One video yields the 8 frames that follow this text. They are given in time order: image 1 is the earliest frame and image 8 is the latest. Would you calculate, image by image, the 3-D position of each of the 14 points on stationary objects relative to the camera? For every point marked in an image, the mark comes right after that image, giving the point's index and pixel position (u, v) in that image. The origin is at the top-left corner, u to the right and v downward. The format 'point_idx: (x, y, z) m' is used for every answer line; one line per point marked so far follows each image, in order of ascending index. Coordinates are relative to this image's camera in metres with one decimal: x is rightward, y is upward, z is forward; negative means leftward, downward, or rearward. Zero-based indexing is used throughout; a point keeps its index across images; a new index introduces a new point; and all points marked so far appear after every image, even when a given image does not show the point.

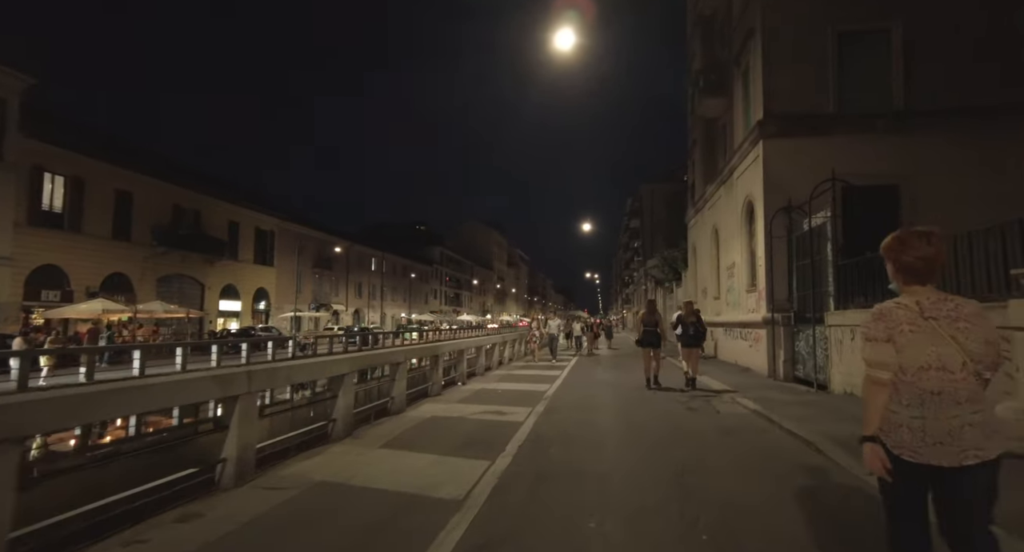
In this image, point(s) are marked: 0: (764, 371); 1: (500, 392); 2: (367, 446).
0: (+7.8, -3.0, +15.3) m
1: (-0.2, -3.0, +12.8) m
2: (-2.2, -2.5, +7.3) m
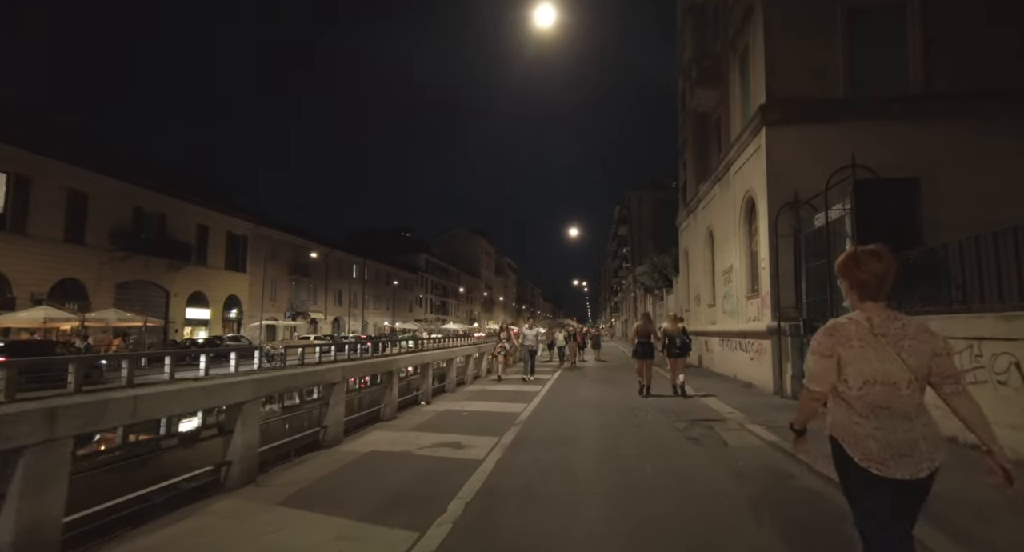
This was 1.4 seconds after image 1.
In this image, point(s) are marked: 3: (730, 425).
0: (+7.1, -3.1, +13.7) m
1: (-0.9, -3.1, +11.0) m
2: (-2.7, -2.5, +5.4) m
3: (+4.0, -2.8, +9.2) m
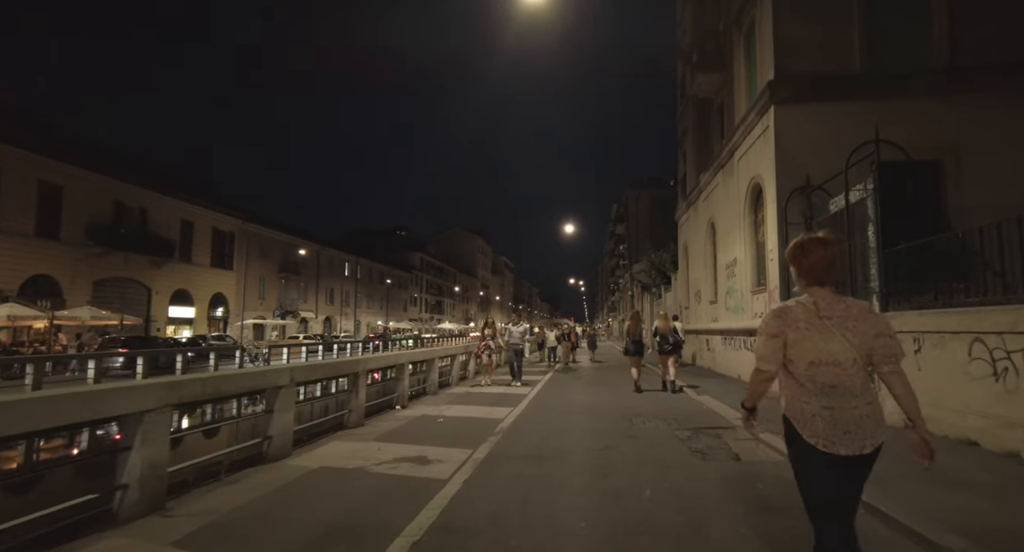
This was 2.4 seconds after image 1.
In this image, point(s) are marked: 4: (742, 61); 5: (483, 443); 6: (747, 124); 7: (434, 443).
0: (+6.7, -2.9, +12.5) m
1: (-1.3, -2.9, +9.8) m
2: (-3.0, -2.3, +4.2) m
3: (+3.7, -2.6, +8.1) m
4: (+7.1, +6.7, +15.4) m
5: (-0.4, -2.5, +7.6) m
6: (+6.8, +4.4, +14.3) m
7: (-1.2, -2.6, +7.8) m
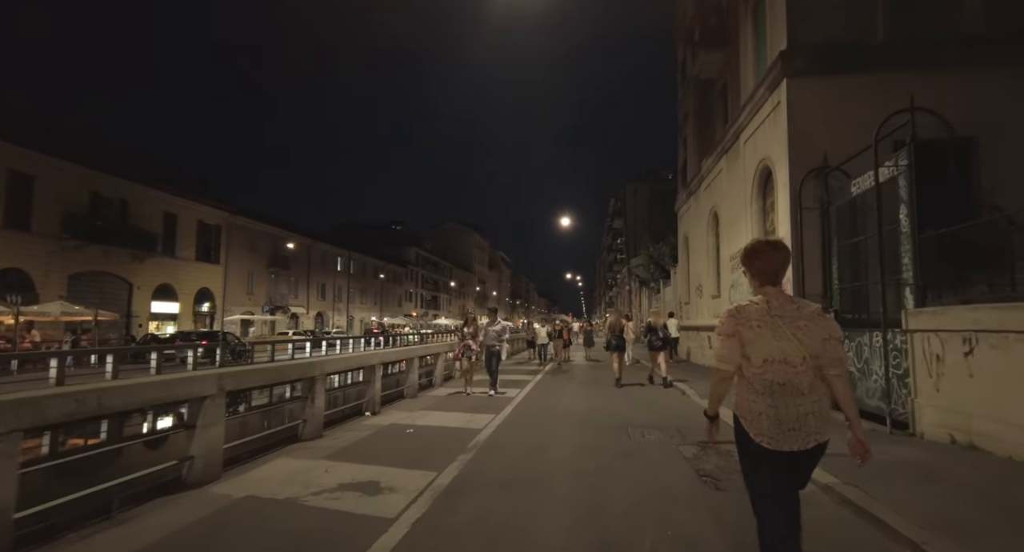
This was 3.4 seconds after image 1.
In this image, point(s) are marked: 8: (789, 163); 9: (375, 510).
0: (+6.3, -2.7, +11.4) m
1: (-1.6, -2.7, +8.7) m
2: (-3.4, -2.1, +3.1) m
3: (+3.4, -2.4, +6.9) m
4: (+6.8, +6.9, +14.1) m
5: (-0.8, -2.4, +6.4) m
6: (+6.4, +4.6, +13.1) m
7: (-1.6, -2.5, +6.6) m
8: (+6.2, +2.6, +11.2) m
9: (-1.3, -2.3, +5.0) m
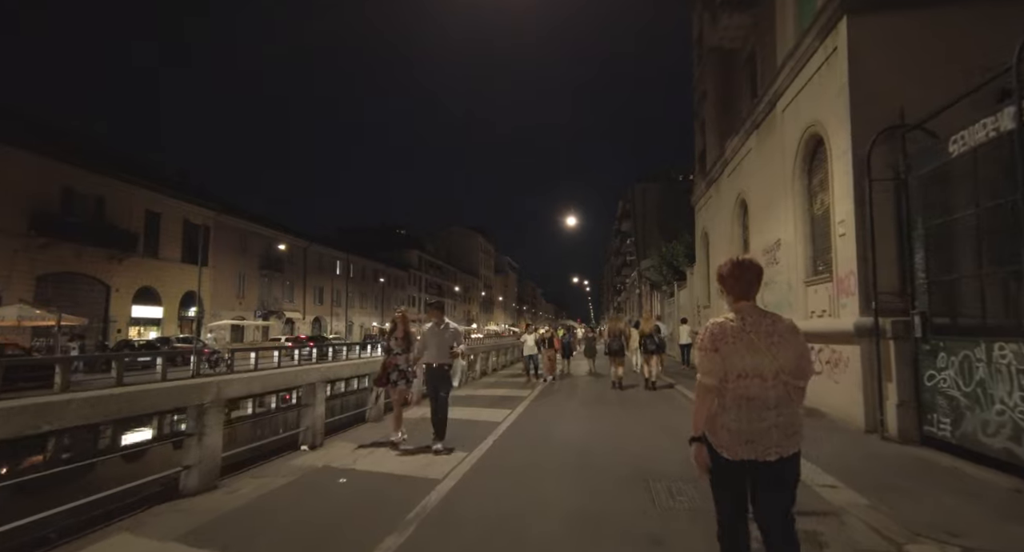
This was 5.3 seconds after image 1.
0: (+6.0, -2.6, +8.8) m
1: (-1.9, -2.5, +6.2) m
2: (-3.8, -1.9, +0.7) m
3: (+3.0, -2.2, +4.4) m
4: (+6.5, +7.0, +11.7) m
5: (-1.1, -2.2, +3.9) m
6: (+6.1, +4.7, +10.6) m
7: (-1.9, -2.3, +4.2) m
8: (+5.9, +2.7, +8.7) m
9: (-1.7, -2.1, +2.5) m
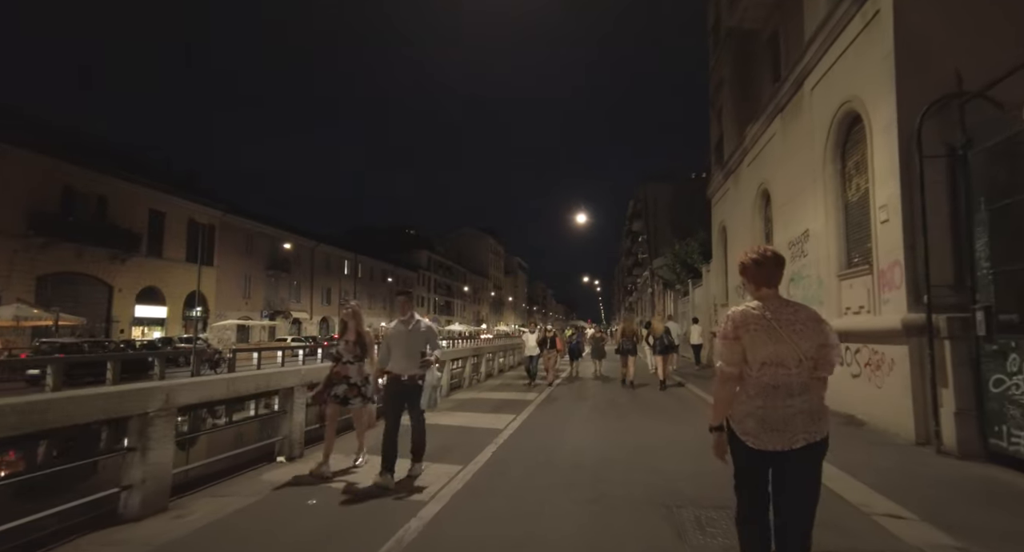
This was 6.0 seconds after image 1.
0: (+6.1, -2.5, +7.8) m
1: (-2.0, -2.4, +5.4) m
2: (-3.9, -1.8, -0.2) m
3: (+2.9, -2.1, +3.5) m
4: (+6.6, +7.1, +10.7) m
5: (-1.2, -2.1, +3.1) m
6: (+6.2, +4.8, +9.6) m
7: (-2.0, -2.1, +3.3) m
8: (+5.9, +2.8, +7.7) m
9: (-1.8, -2.0, +1.7) m
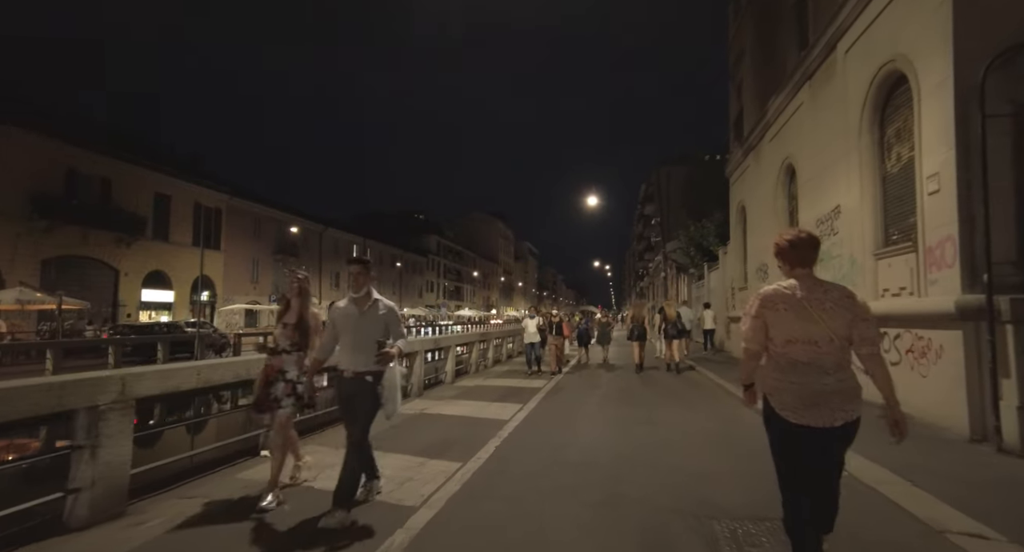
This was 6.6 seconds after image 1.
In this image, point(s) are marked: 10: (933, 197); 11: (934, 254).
0: (+6.2, -2.2, +7.0) m
1: (-1.9, -2.2, +4.7) m
2: (-4.0, -1.7, -0.8) m
3: (+2.9, -1.9, +2.7) m
4: (+6.7, +7.5, +9.6) m
5: (-1.2, -1.9, +2.4) m
6: (+6.3, +5.2, +8.6) m
7: (-2.0, -2.0, +2.7) m
8: (+6.0, +3.1, +6.7) m
9: (-1.8, -1.8, +1.0) m
10: (+6.4, +1.2, +7.5) m
11: (+6.4, +0.3, +7.5) m
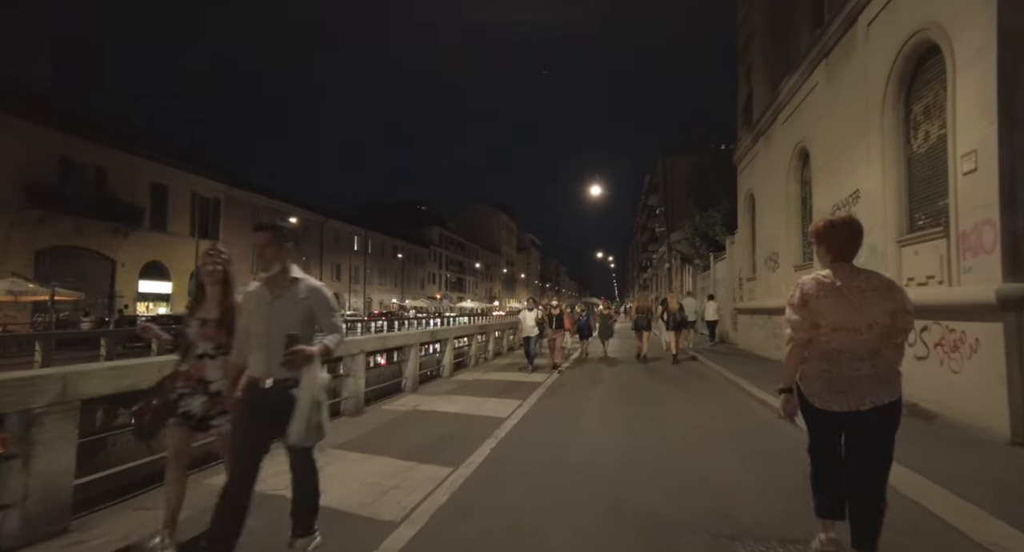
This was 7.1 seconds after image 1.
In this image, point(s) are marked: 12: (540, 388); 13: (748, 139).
0: (+6.1, -2.0, +6.4) m
1: (-2.0, -2.0, +4.2) m
2: (-4.1, -1.7, -1.3) m
3: (+2.9, -1.8, +2.2) m
4: (+6.7, +7.7, +8.8) m
5: (-1.3, -1.8, +1.9) m
6: (+6.3, +5.4, +7.9) m
7: (-2.1, -1.9, +2.1) m
8: (+6.0, +3.3, +6.0) m
9: (-1.9, -1.8, +0.5) m
10: (+6.4, +1.4, +6.9) m
11: (+6.4, +0.5, +6.9) m
12: (+0.6, -2.4, +10.8) m
13: (+8.8, +5.1, +18.7) m
